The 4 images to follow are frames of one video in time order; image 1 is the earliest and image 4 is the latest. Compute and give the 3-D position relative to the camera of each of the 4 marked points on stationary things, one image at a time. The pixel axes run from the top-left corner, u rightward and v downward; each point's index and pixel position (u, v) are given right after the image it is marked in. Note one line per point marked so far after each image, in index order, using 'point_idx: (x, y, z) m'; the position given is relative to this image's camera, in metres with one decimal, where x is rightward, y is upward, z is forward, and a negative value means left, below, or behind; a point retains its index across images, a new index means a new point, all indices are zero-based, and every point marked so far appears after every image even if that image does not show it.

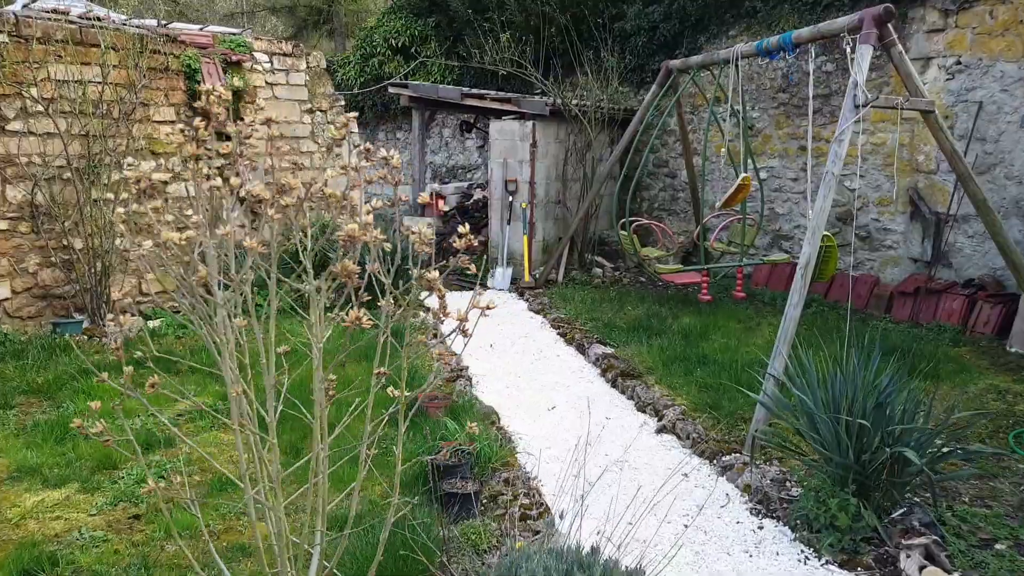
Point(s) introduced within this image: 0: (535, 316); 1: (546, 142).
0: (+0.2, -0.2, +6.5) m
1: (+0.3, +1.4, +7.7) m
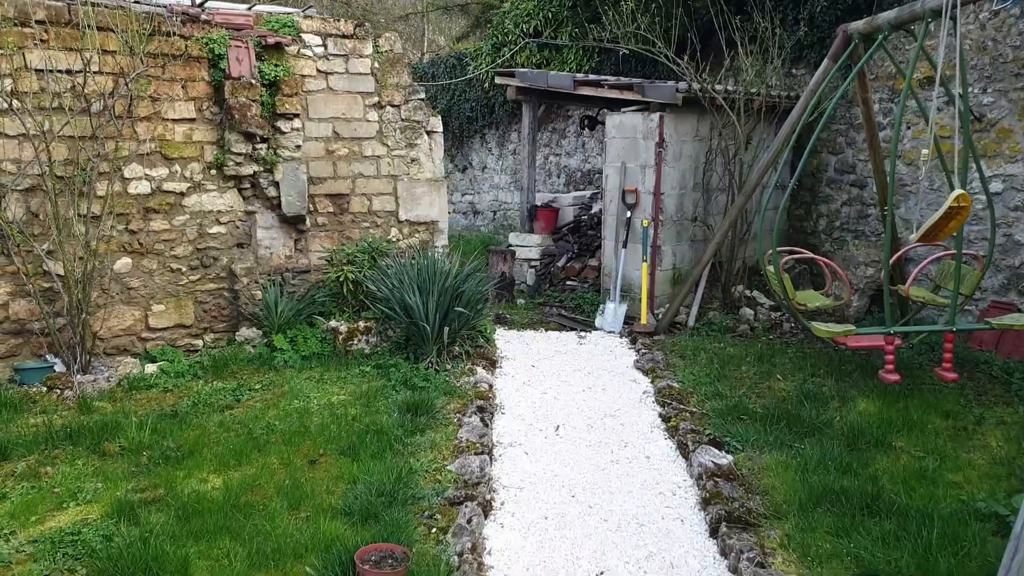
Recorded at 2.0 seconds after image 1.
0: (+0.8, -0.6, +4.7) m
1: (+1.2, +1.1, +5.9) m
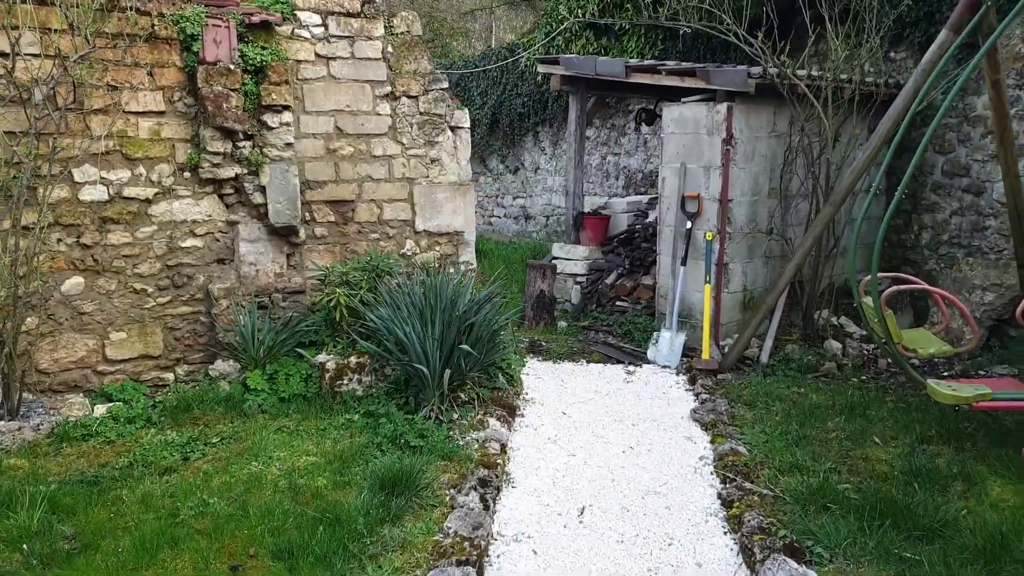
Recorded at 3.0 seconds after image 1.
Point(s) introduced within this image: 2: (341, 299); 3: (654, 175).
0: (+0.9, -0.7, +3.8) m
1: (+1.5, +0.9, +4.9) m
2: (-0.9, -0.1, +4.2) m
3: (+1.4, +1.1, +7.8) m
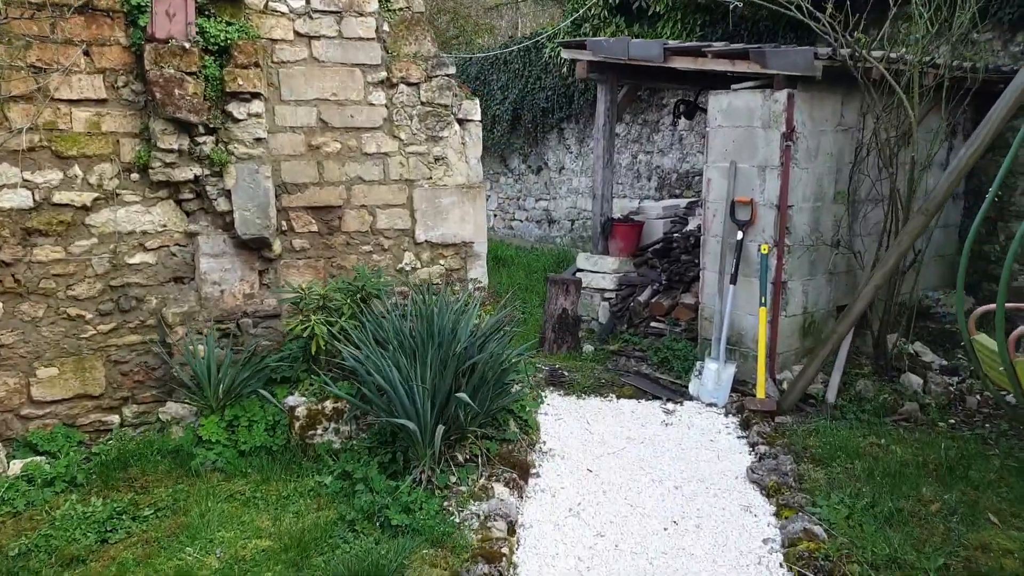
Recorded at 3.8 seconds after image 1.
0: (+0.9, -0.8, +3.0) m
1: (+1.5, +0.8, +4.1) m
2: (-0.8, -0.2, +3.5) m
3: (+1.6, +1.0, +7.0) m
